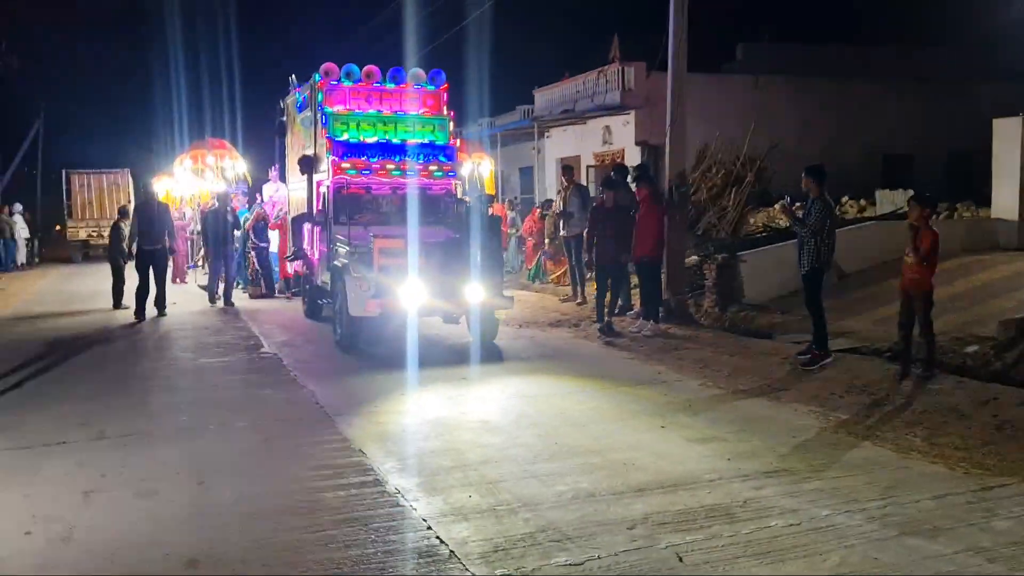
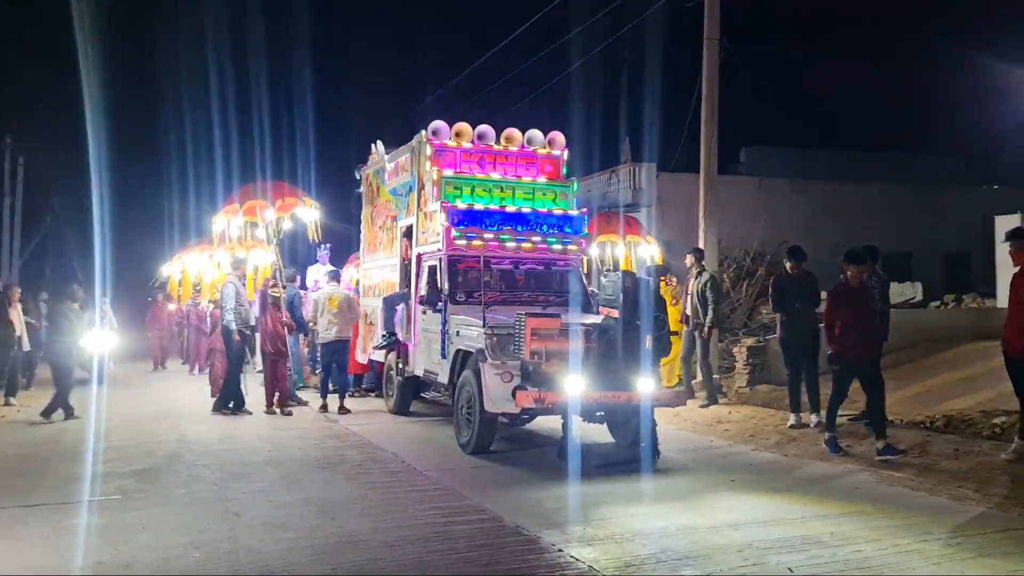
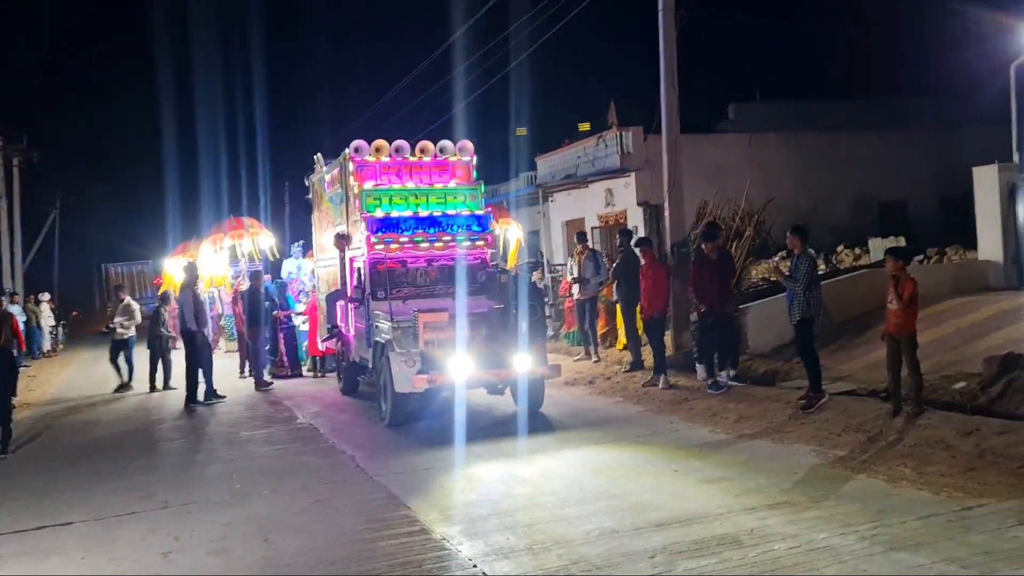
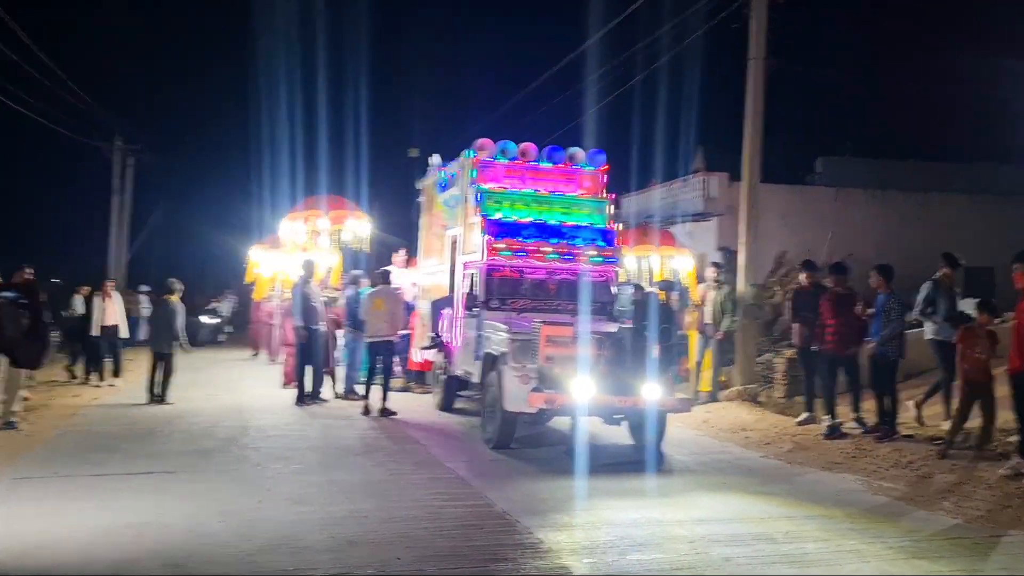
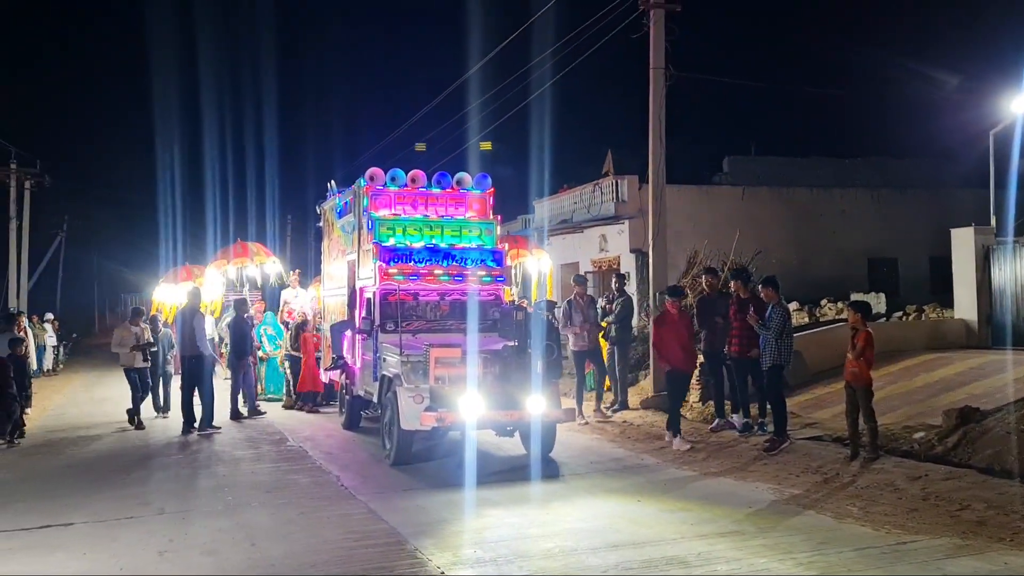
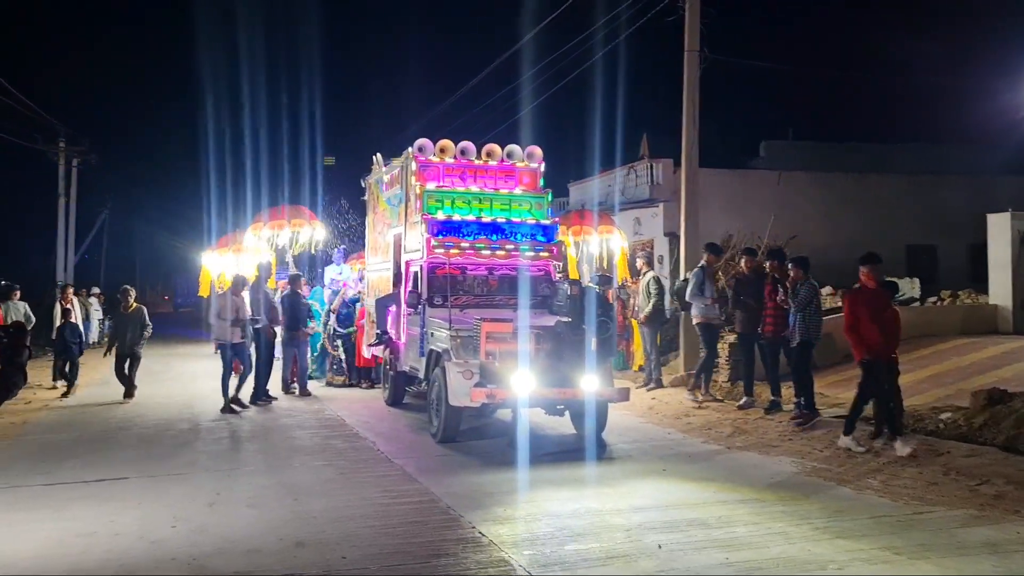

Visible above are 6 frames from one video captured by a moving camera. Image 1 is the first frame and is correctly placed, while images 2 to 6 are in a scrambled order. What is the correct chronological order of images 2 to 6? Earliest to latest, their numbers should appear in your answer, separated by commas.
3, 5, 6, 4, 2
